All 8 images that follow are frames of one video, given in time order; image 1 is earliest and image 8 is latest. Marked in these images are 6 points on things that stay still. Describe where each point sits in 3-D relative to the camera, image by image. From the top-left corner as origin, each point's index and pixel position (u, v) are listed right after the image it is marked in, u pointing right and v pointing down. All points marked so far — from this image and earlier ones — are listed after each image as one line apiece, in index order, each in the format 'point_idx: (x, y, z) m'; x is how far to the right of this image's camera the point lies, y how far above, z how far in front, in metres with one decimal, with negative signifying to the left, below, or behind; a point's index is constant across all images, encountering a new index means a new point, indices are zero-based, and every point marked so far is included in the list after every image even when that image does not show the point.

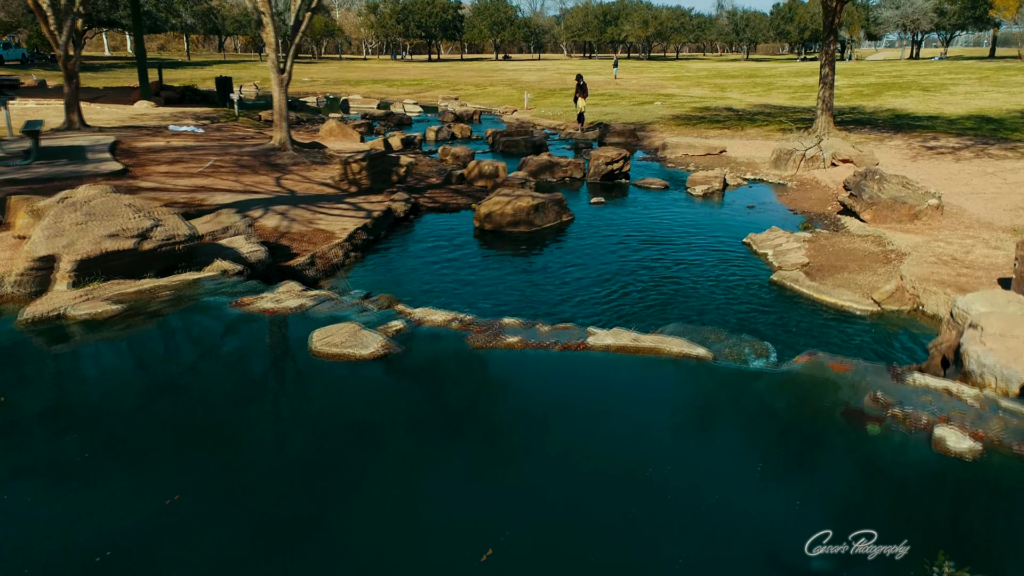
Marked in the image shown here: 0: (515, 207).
0: (0.0, +1.9, +17.4) m
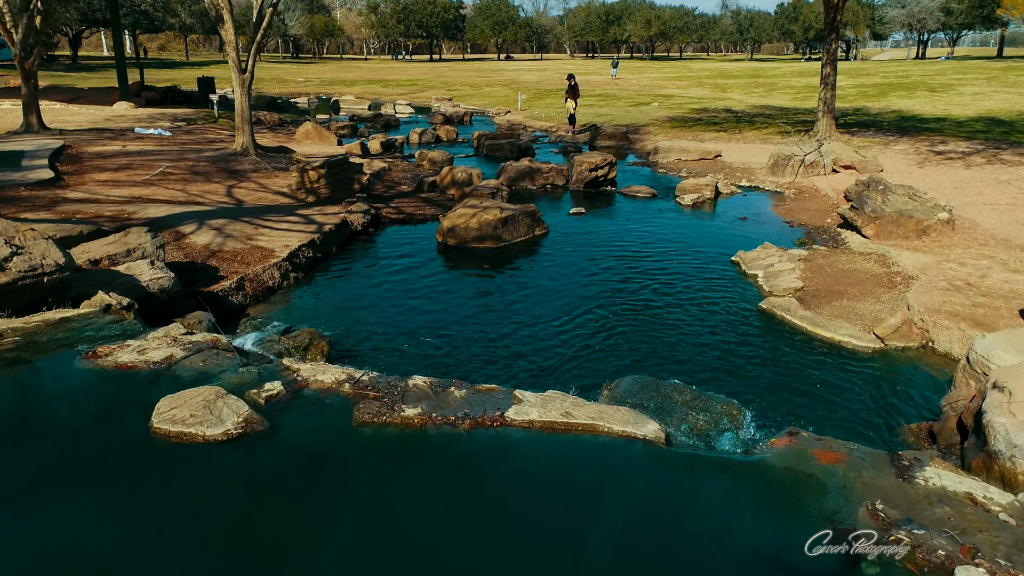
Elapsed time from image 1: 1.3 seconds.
0: (-0.7, +1.4, +15.8) m
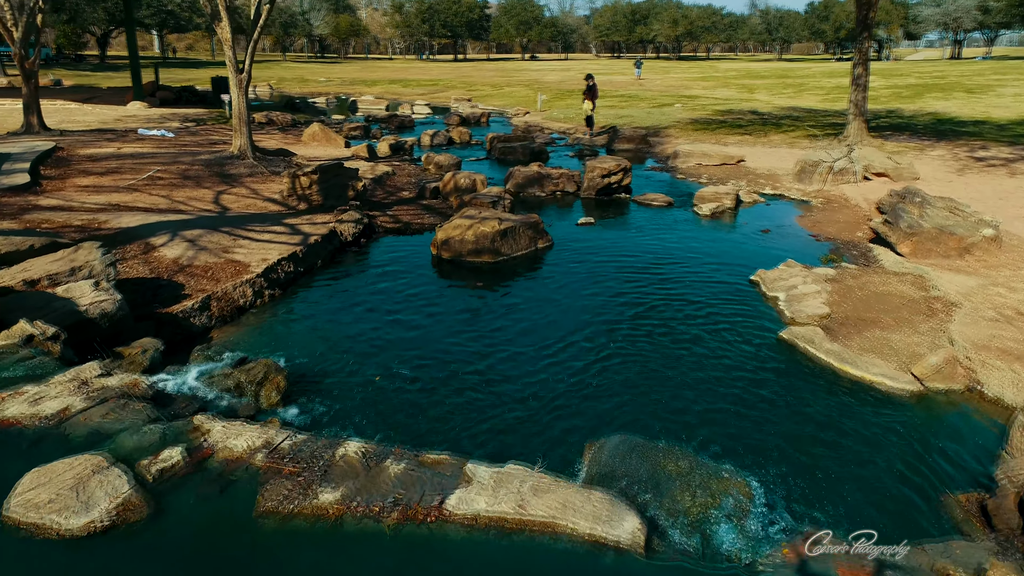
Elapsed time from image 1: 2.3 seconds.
0: (-0.7, +1.1, +14.6) m
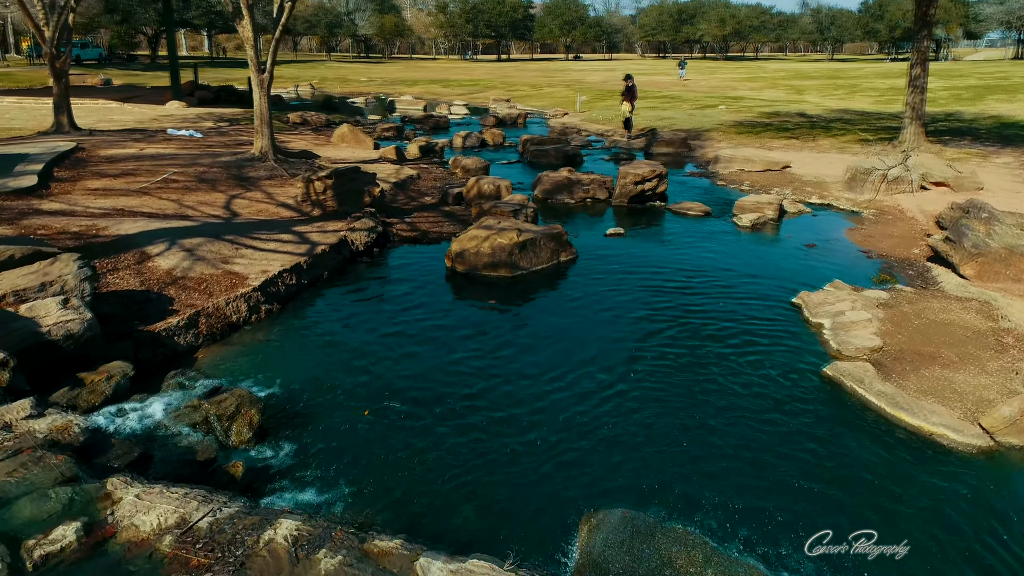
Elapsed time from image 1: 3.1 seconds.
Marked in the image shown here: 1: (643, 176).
0: (-0.3, +0.8, +13.6) m
1: (+3.6, +3.0, +19.8) m
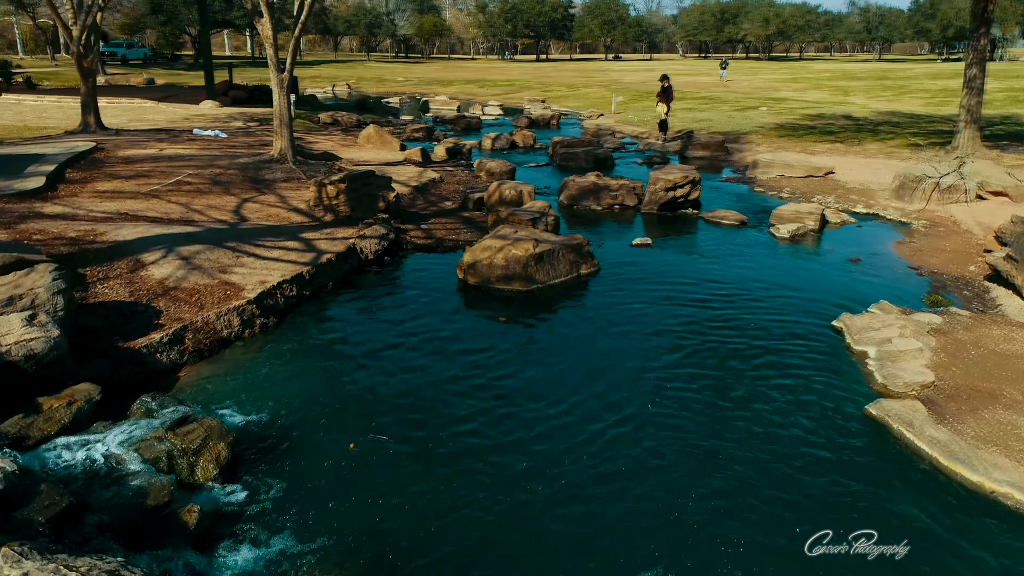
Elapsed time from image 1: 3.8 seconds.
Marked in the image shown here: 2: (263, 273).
0: (-0.1, +0.6, +12.8) m
1: (+4.2, +2.7, +18.8) m
2: (-4.0, +0.2, +11.8) m
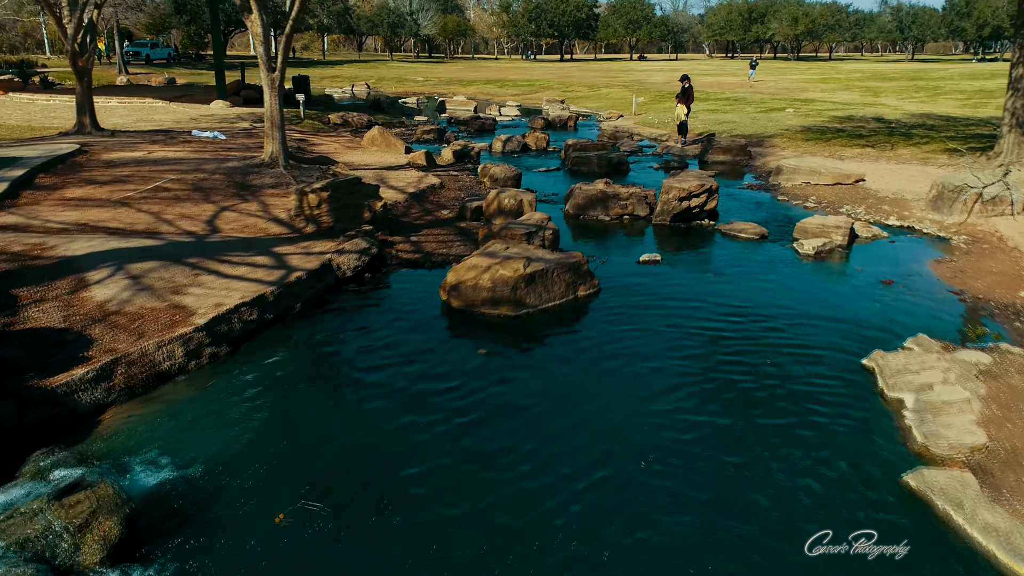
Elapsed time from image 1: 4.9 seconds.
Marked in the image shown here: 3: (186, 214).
0: (-0.2, +0.2, +11.5) m
1: (+4.2, +2.3, +17.3) m
2: (-4.2, -0.1, +10.6) m
3: (-6.5, +1.5, +14.6) m
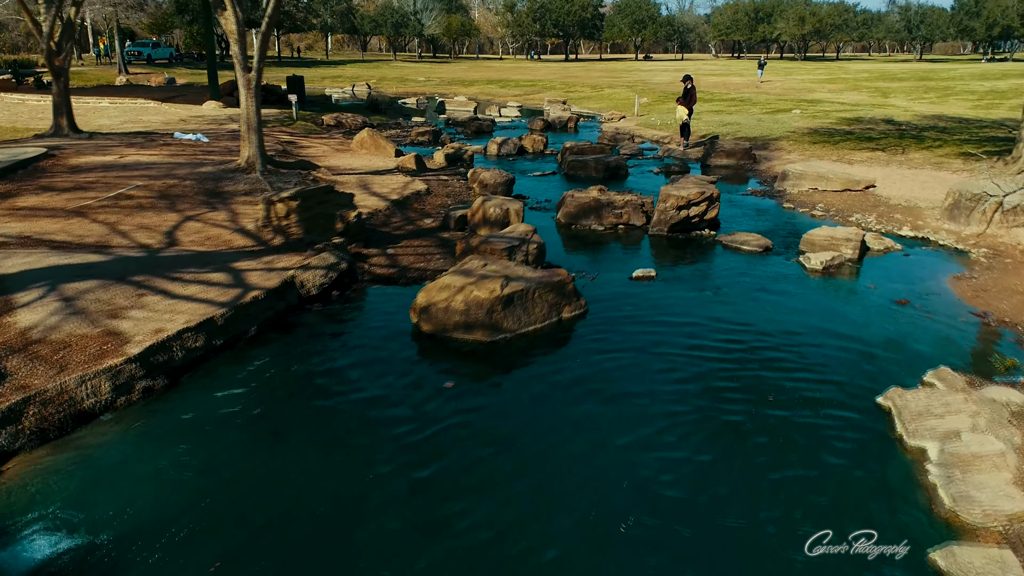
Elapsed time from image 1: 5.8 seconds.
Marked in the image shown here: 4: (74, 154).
0: (-0.6, -0.1, +10.4) m
1: (+3.9, +2.0, +16.2) m
2: (-4.6, -0.4, +9.6) m
3: (-6.8, +1.2, +13.6) m
4: (-11.8, +3.7, +19.8) m
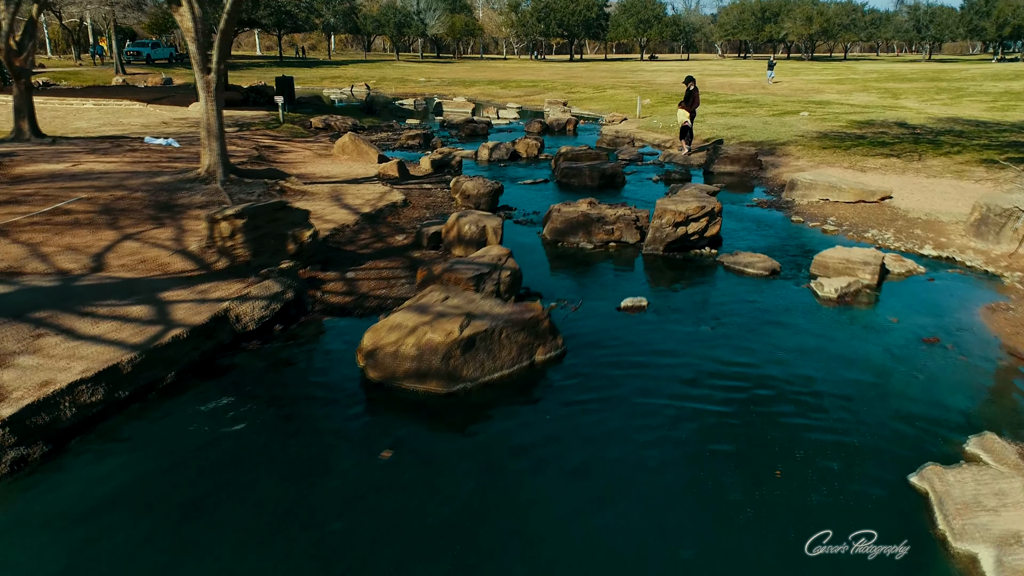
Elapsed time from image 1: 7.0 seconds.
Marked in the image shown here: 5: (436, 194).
0: (-1.0, -0.6, +8.9) m
1: (+3.5, +1.5, +14.6) m
2: (-5.1, -0.9, +8.1) m
3: (-7.3, +0.7, +12.1) m
4: (-12.2, +3.2, +18.4) m
5: (-2.1, +2.5, +19.4) m
